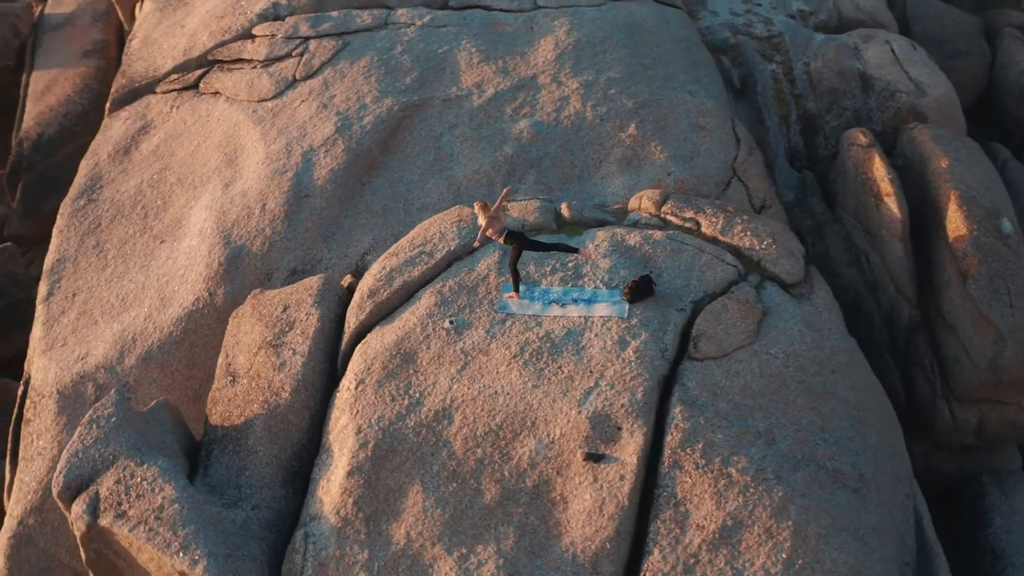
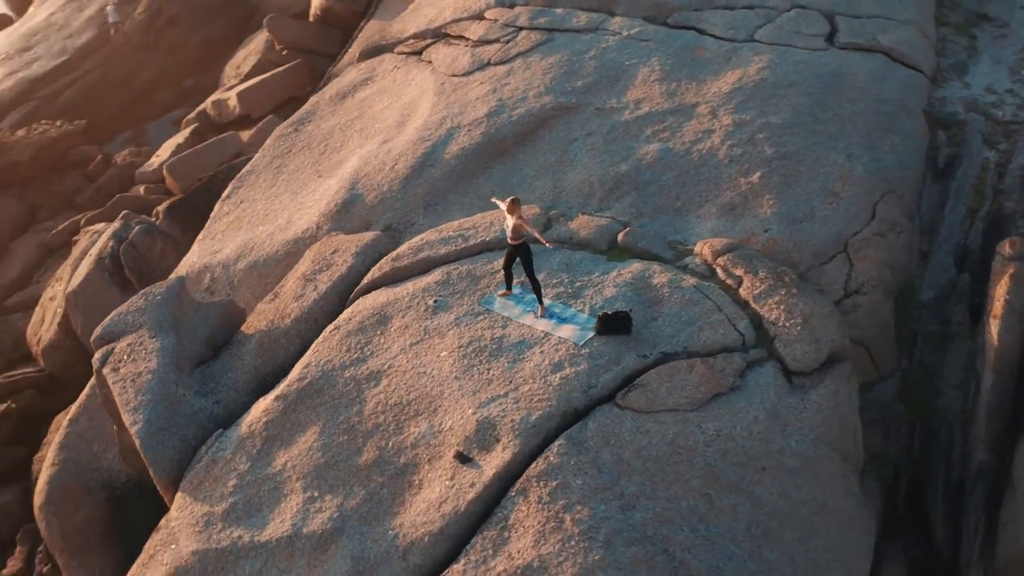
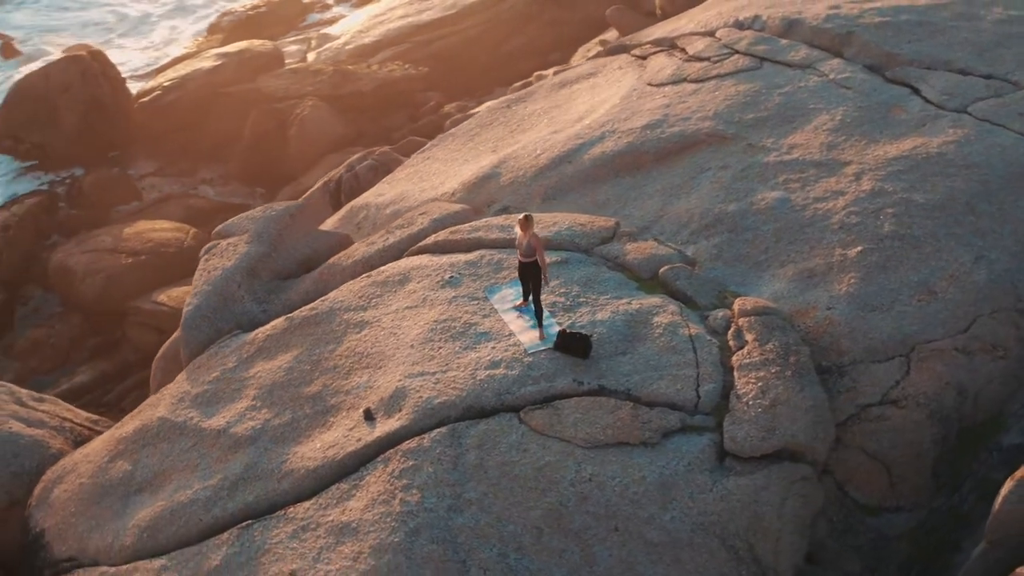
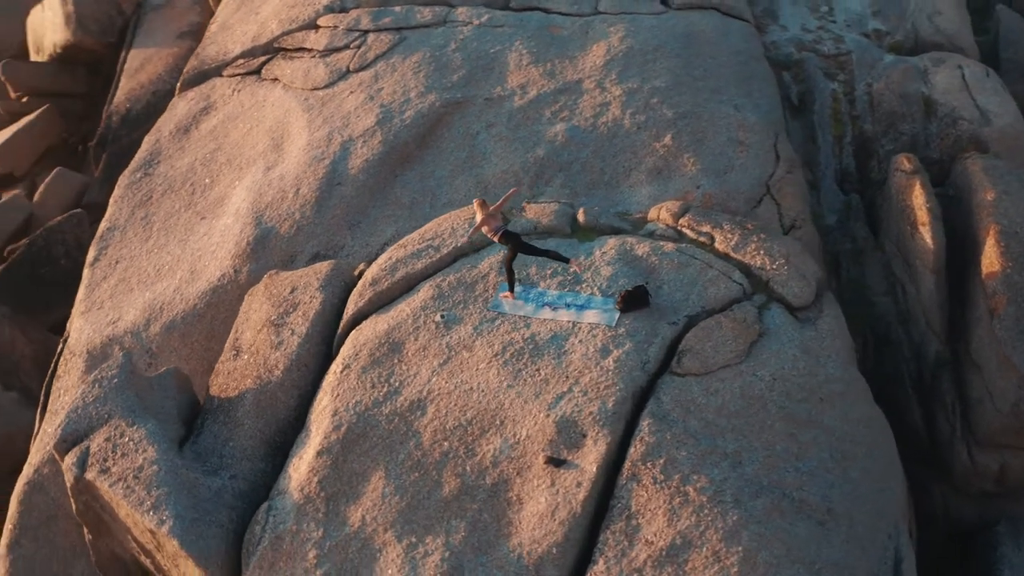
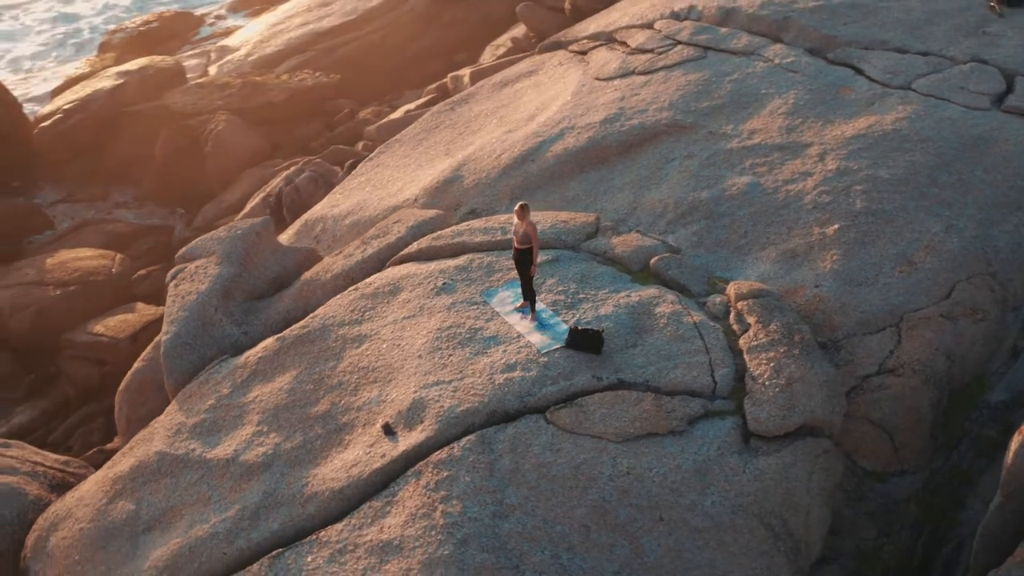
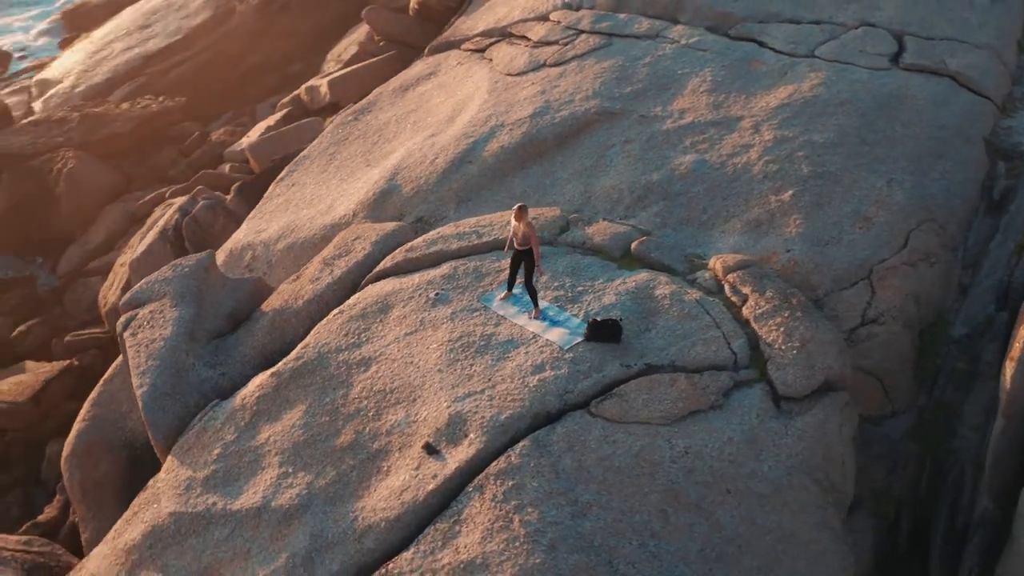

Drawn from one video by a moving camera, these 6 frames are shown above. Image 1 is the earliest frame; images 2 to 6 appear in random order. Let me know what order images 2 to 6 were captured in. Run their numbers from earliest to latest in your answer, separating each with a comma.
4, 2, 6, 5, 3
